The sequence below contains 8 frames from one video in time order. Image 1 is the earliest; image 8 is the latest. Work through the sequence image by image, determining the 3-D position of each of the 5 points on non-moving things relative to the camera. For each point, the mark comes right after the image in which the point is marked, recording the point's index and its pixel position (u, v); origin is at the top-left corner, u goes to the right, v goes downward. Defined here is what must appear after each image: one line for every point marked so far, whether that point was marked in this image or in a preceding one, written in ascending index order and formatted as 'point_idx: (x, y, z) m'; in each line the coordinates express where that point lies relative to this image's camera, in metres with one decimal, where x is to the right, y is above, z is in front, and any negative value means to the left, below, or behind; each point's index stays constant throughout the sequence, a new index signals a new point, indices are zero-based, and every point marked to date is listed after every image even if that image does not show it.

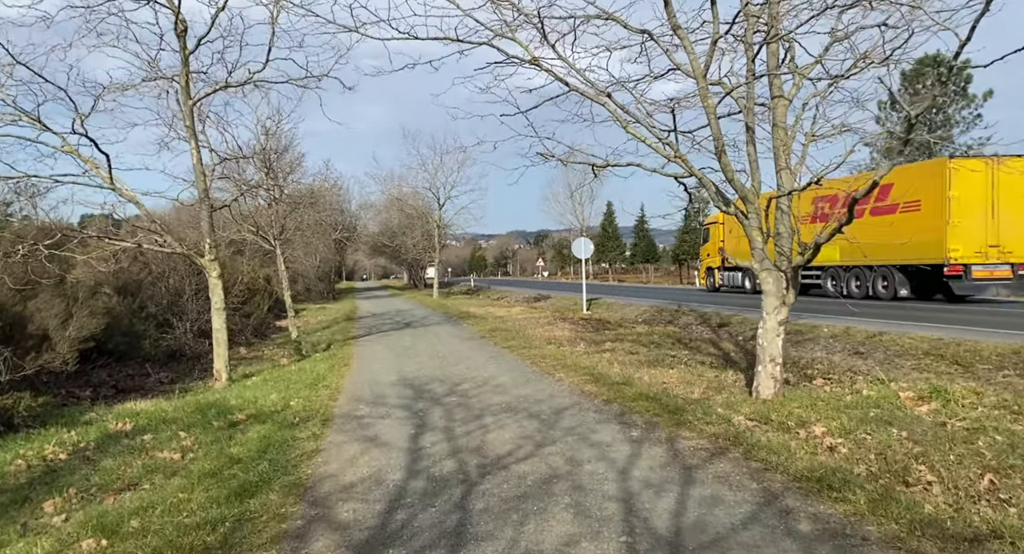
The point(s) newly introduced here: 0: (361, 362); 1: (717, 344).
0: (-2.9, -1.6, +11.9) m
1: (+4.4, -1.4, +13.4) m
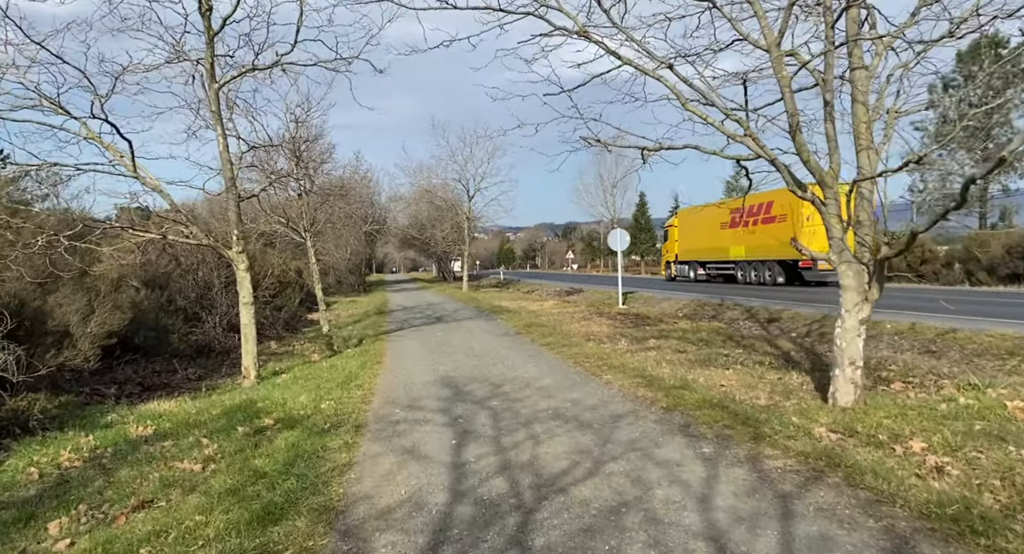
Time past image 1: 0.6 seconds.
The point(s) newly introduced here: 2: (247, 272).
0: (-2.2, -1.5, +11.3) m
1: (+5.2, -1.3, +12.5) m
2: (-4.4, +0.1, +10.3) m
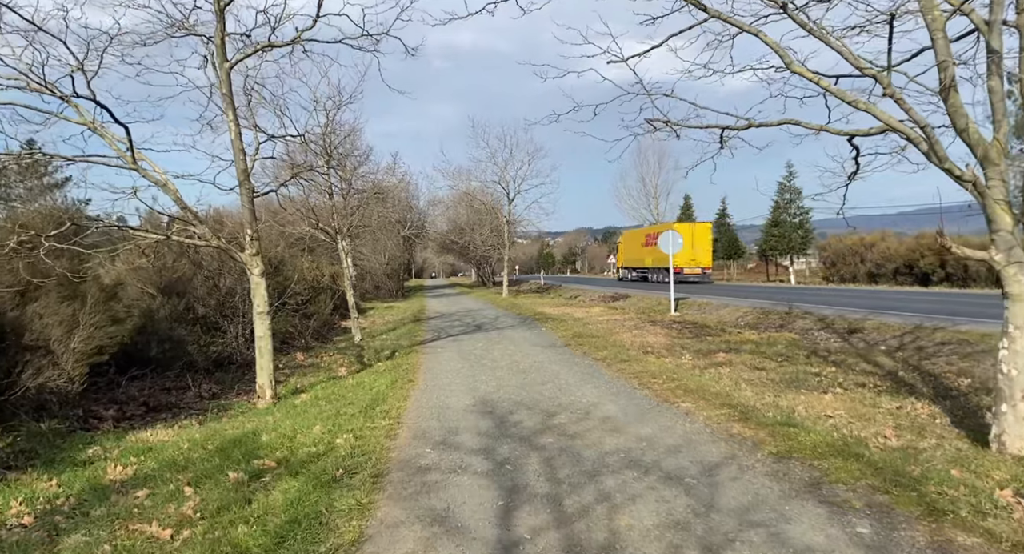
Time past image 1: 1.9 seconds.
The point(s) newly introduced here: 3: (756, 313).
0: (-1.4, -1.6, +10.0) m
1: (+6.1, -1.4, +10.7) m
2: (-3.6, 0.0, +9.1) m
3: (+7.6, -1.2, +19.5) m
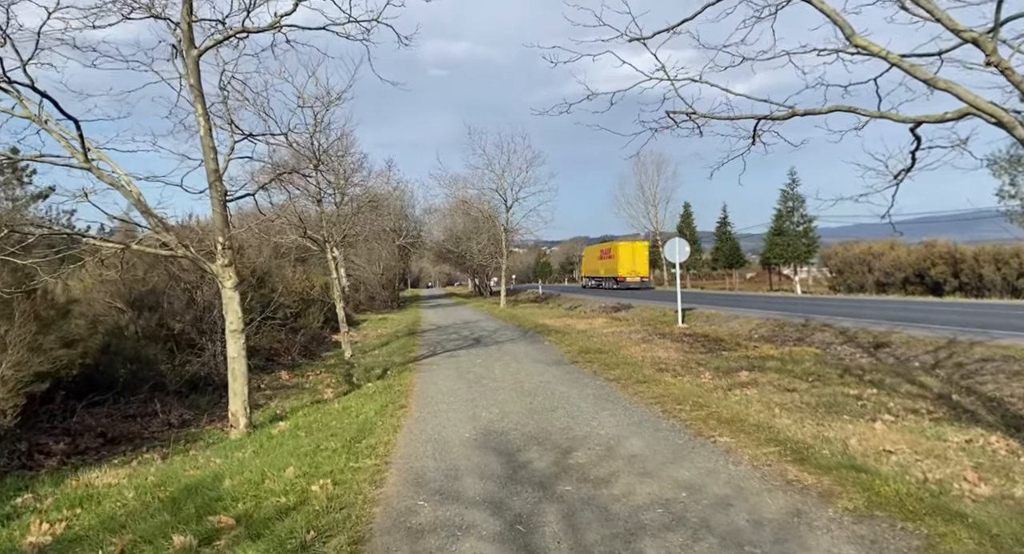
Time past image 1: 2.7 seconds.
0: (-1.3, -1.8, +9.0) m
1: (+6.1, -1.5, +9.8) m
2: (-3.6, -0.2, +8.1) m
3: (+7.6, -1.5, +18.5) m
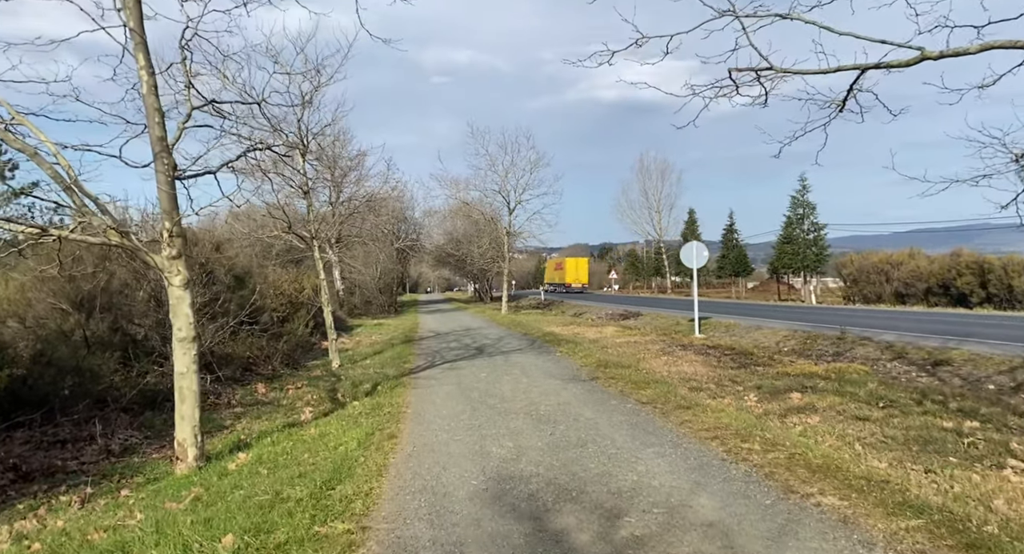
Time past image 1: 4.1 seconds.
0: (-1.1, -1.8, +7.3) m
1: (+6.3, -1.6, +8.1) m
2: (-3.4, -0.1, +6.5) m
3: (+7.8, -1.7, +16.9) m
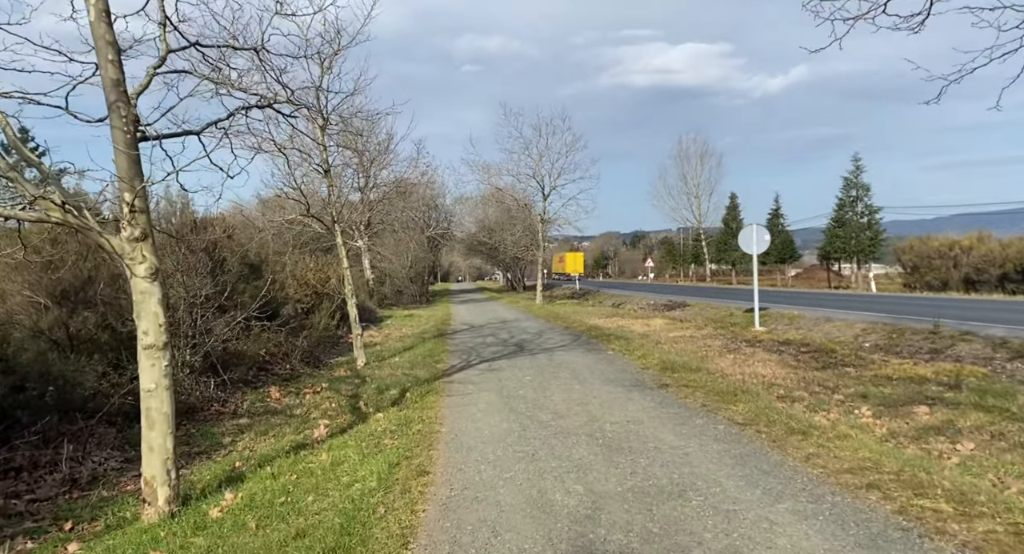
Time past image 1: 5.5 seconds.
0: (-0.5, -1.6, +5.7) m
1: (+6.9, -1.5, +6.2) m
2: (-2.8, 0.0, +4.9) m
3: (+8.8, -1.3, +14.8) m
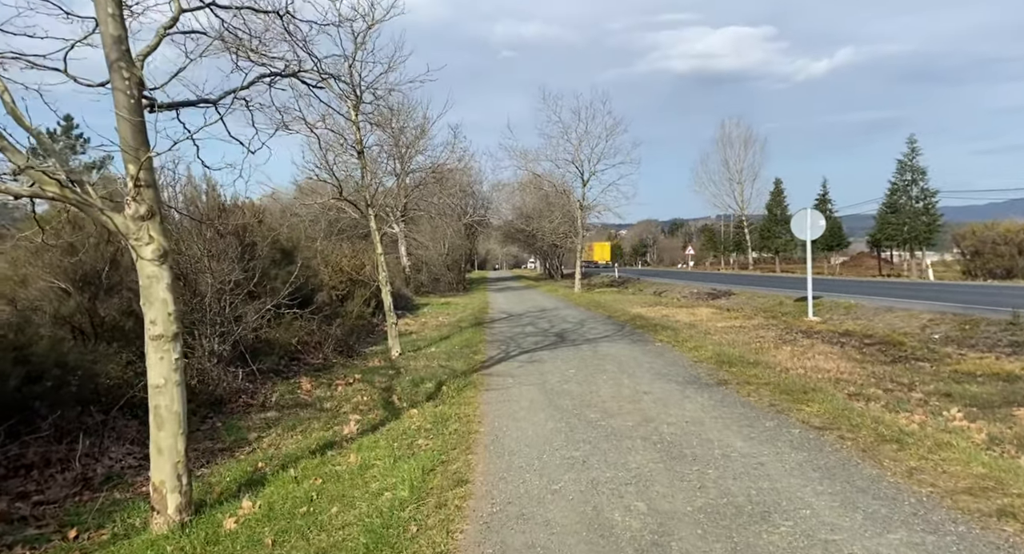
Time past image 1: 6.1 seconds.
0: (-0.2, -1.5, +5.1) m
1: (+7.3, -1.4, +5.1) m
2: (-2.5, +0.1, +4.4) m
3: (+9.7, -1.1, +13.7) m
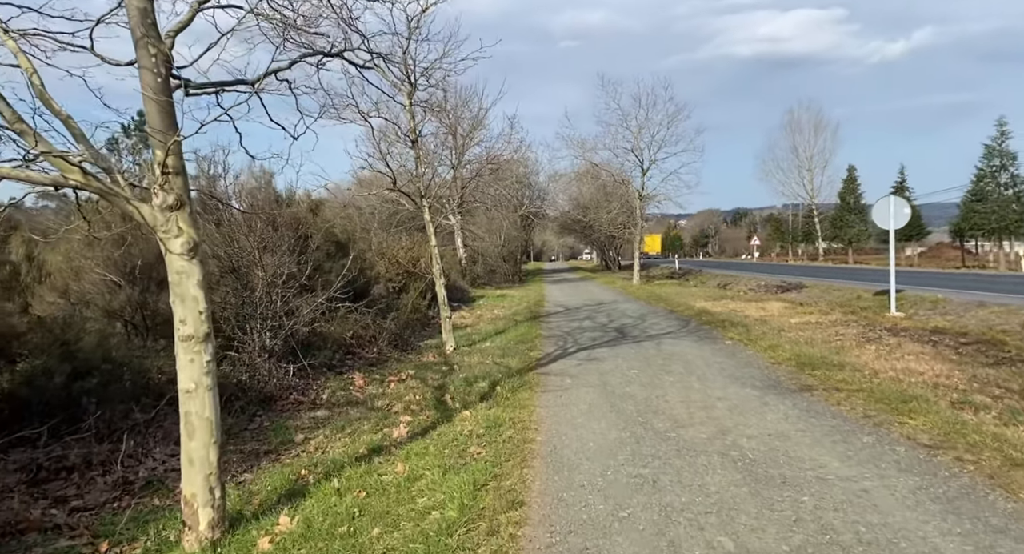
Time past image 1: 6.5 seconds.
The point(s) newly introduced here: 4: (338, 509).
0: (+0.3, -1.5, +4.6) m
1: (+7.7, -1.3, +3.9) m
2: (-2.1, +0.1, +4.1) m
3: (+10.9, -0.9, +12.2) m
4: (-1.2, -1.6, +4.4) m
